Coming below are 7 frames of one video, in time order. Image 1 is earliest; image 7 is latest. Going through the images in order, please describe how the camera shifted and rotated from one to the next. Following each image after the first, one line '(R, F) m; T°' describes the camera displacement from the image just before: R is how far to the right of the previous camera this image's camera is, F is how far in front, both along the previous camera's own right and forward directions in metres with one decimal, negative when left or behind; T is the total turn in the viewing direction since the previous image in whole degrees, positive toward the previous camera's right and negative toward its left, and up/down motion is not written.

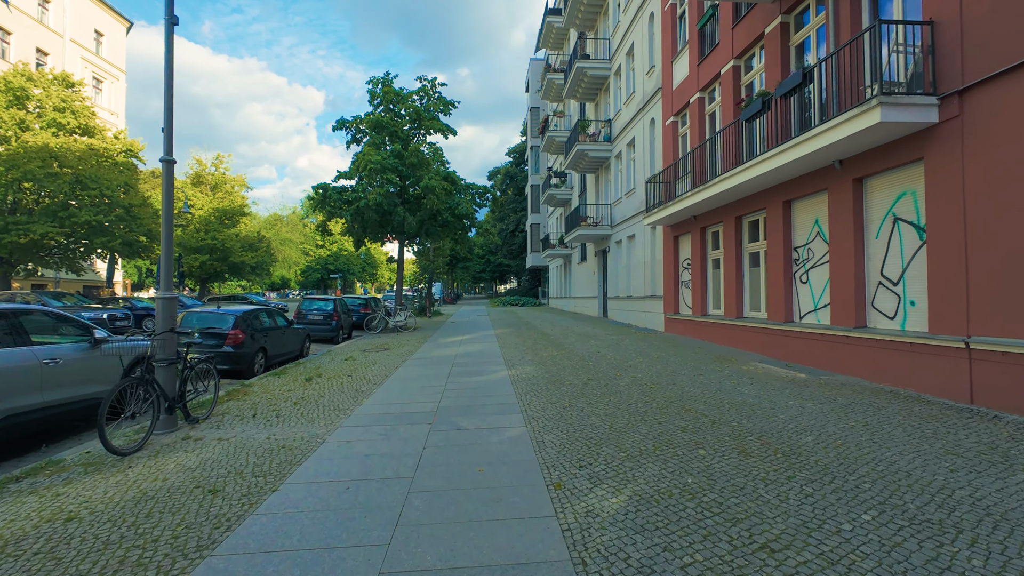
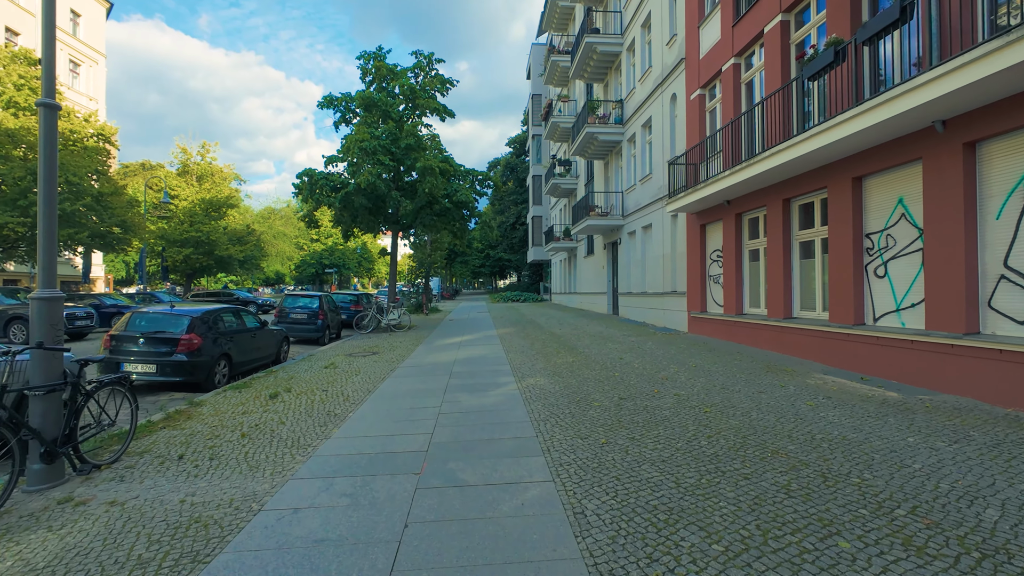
(-0.2, +1.6) m; 0°
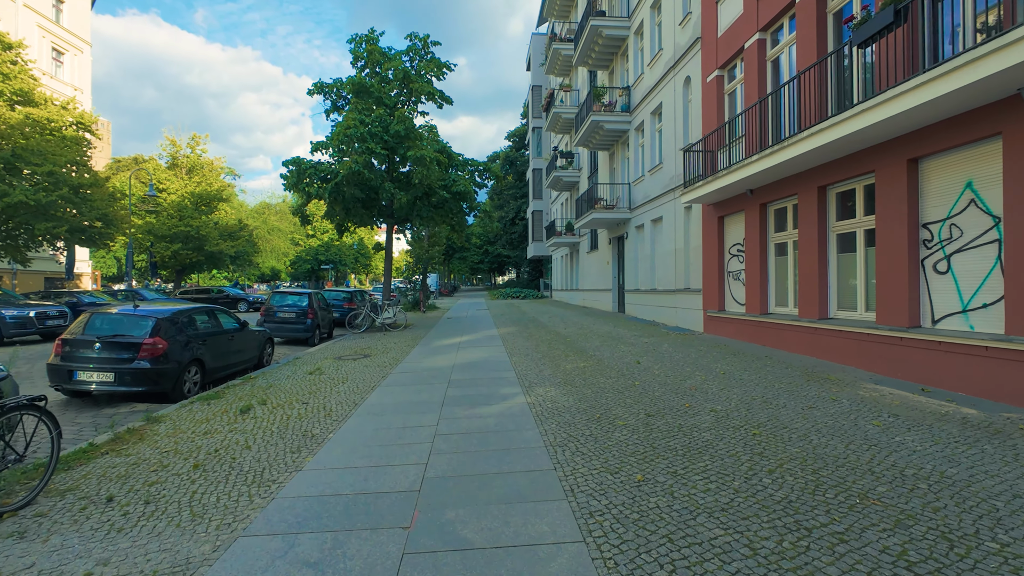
(-0.1, +0.9) m; 0°
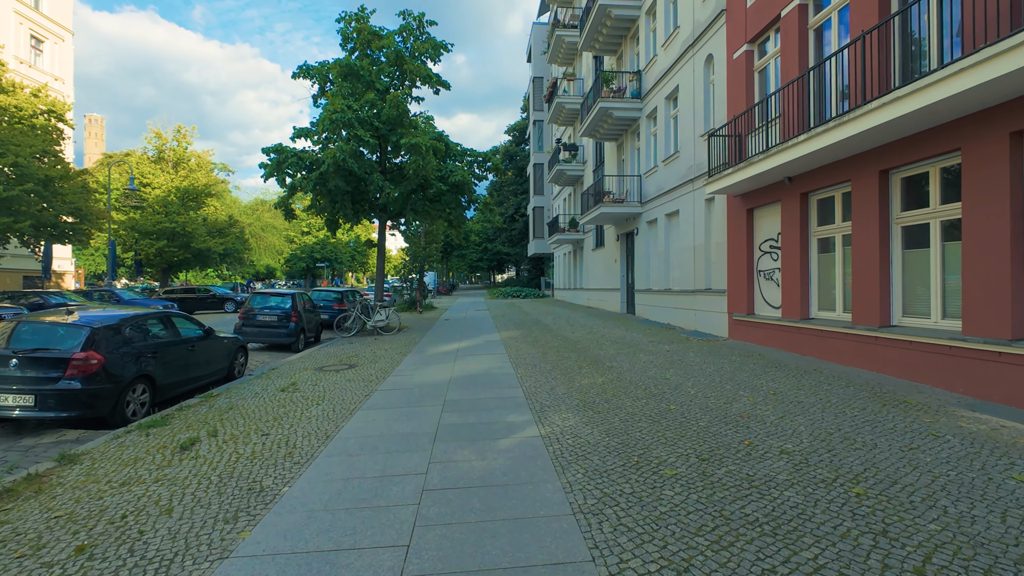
(-0.1, +1.3) m; 0°
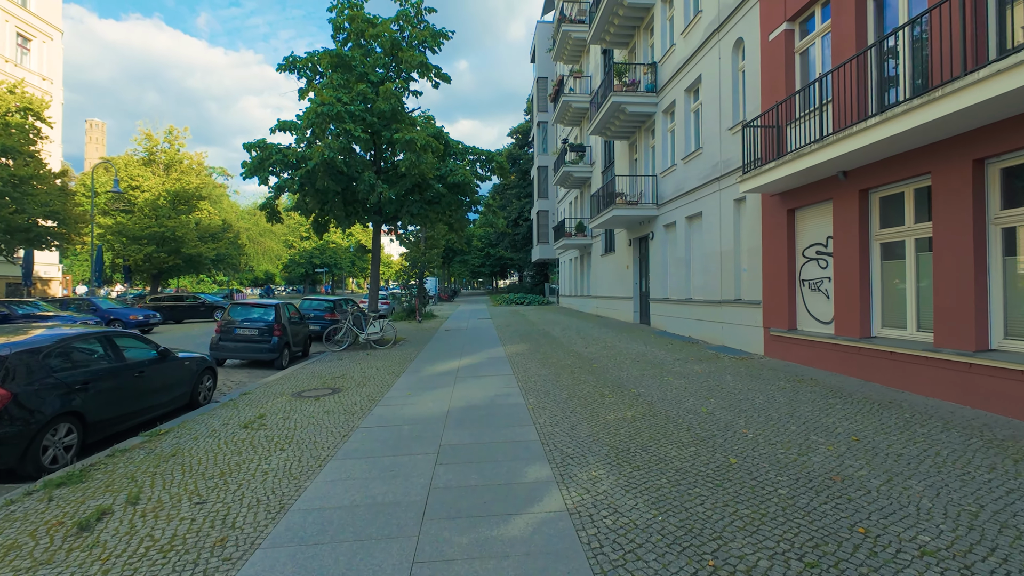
(-0.1, +1.3) m; 0°
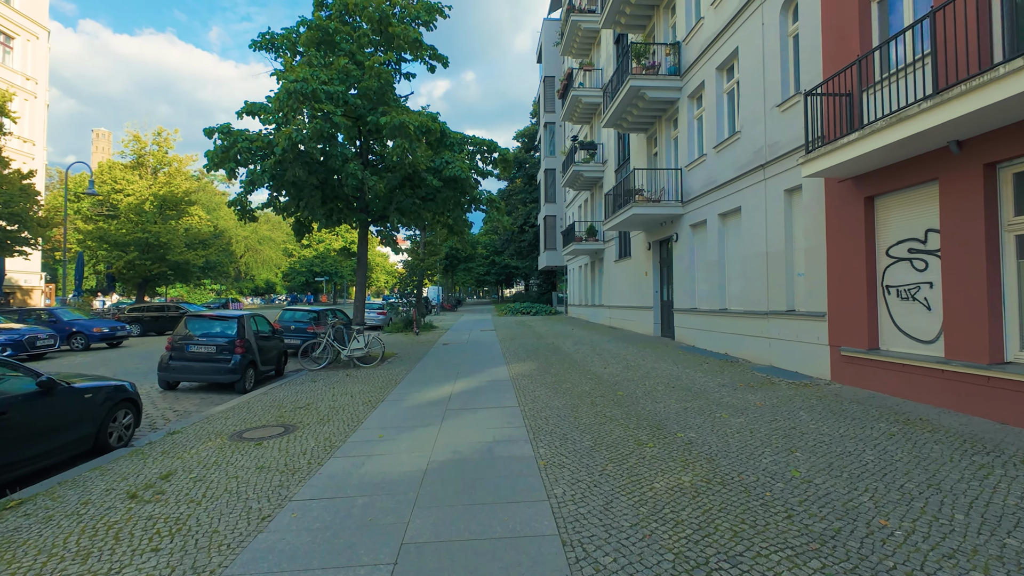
(0.0, +1.9) m; -1°
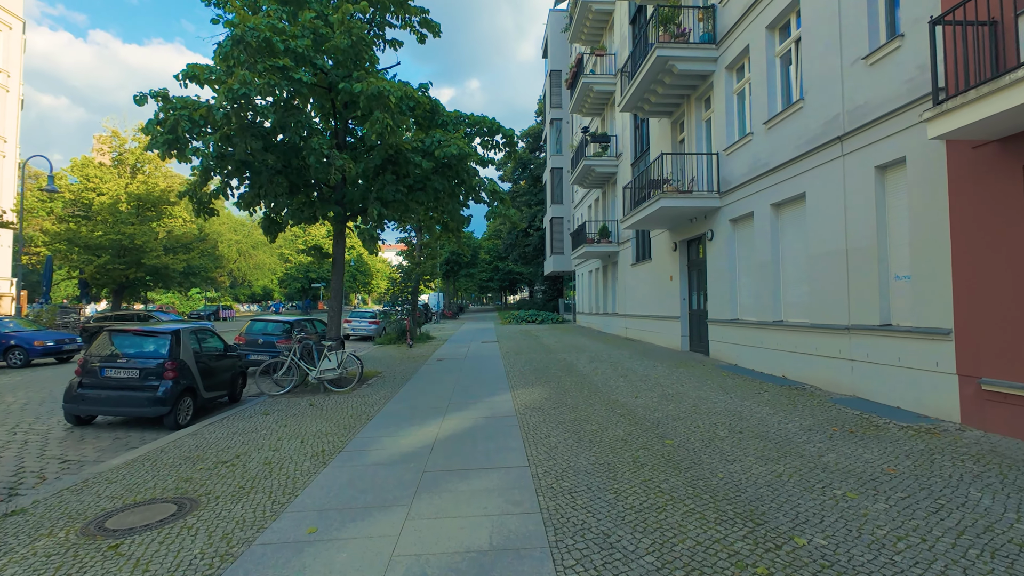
(0.0, +2.2) m; 0°
